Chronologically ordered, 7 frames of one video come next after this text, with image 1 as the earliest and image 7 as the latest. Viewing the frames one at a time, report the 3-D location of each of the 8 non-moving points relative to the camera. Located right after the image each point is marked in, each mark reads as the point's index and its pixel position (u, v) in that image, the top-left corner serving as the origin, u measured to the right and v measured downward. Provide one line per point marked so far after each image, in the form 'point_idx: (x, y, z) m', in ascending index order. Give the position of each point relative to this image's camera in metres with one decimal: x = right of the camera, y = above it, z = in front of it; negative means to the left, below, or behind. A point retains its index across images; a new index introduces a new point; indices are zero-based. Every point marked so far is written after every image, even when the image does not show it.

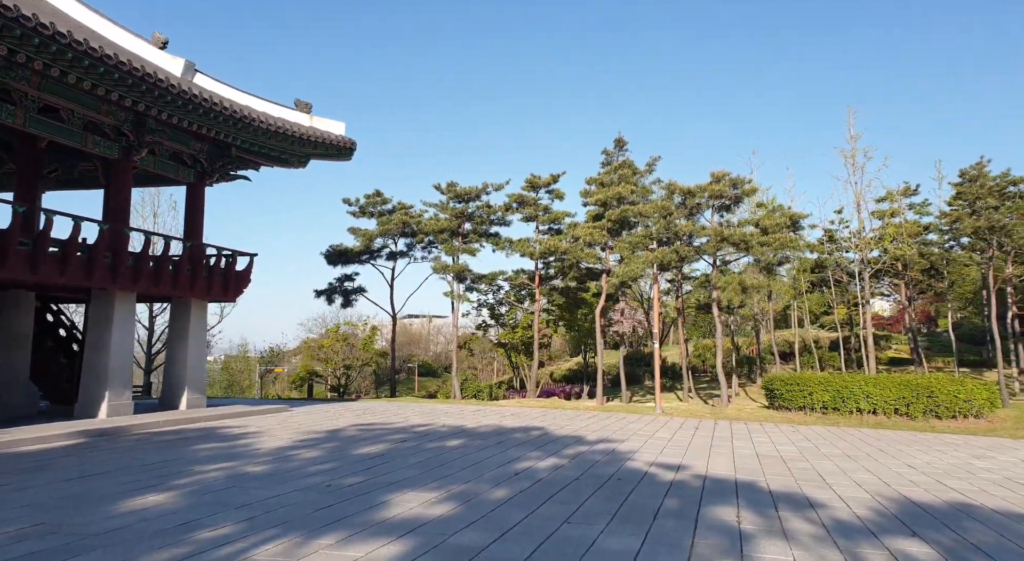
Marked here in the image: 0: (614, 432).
0: (+2.1, -3.2, +12.4) m
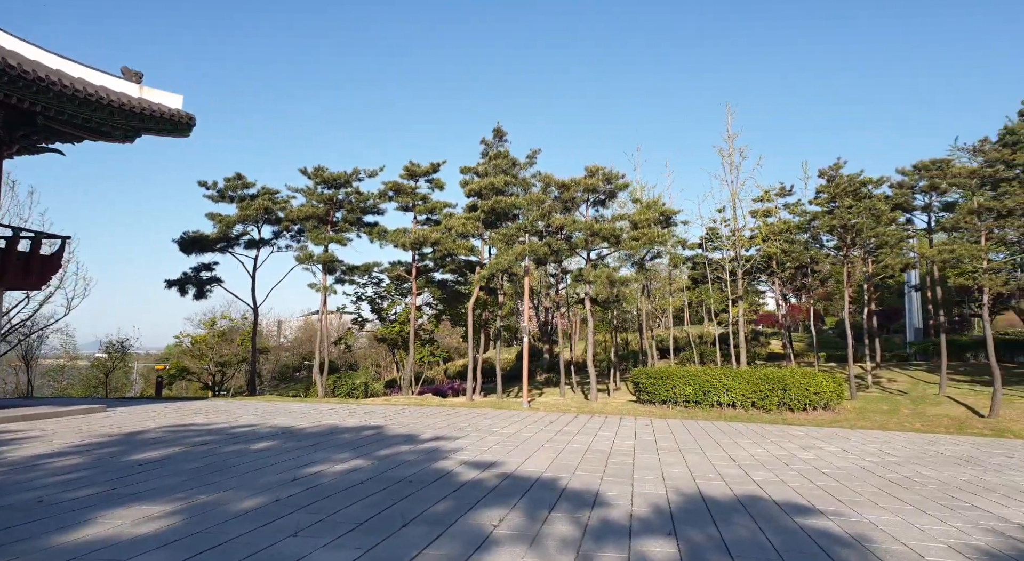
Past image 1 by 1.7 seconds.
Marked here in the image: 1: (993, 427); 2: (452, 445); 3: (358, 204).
0: (-1.2, -3.0, +11.7) m
1: (+12.1, -3.7, +14.5) m
2: (-1.1, -2.9, +10.2) m
3: (-4.9, +2.5, +18.6) m
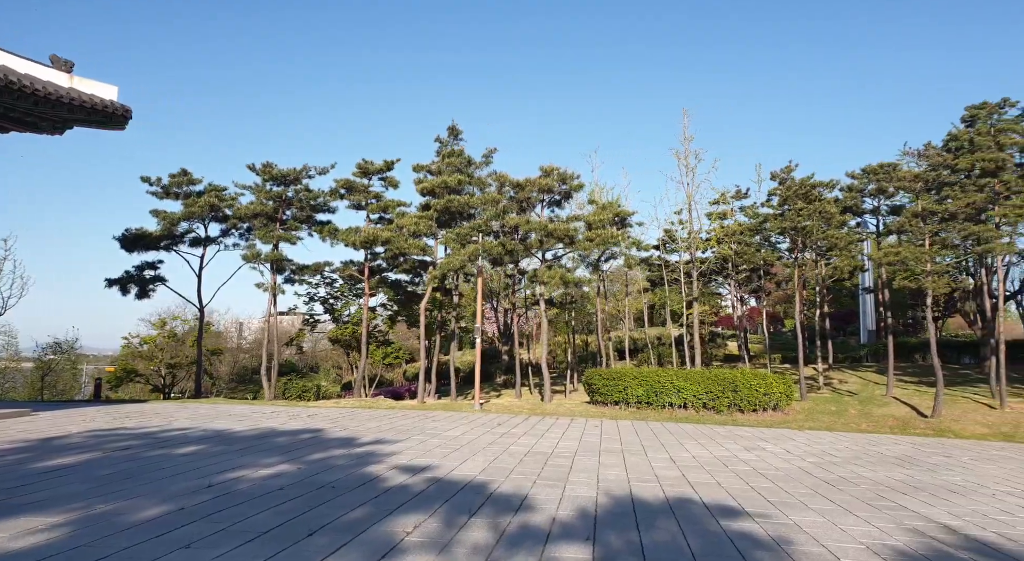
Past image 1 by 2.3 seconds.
0: (-2.3, -3.0, +11.4) m
1: (+10.8, -3.7, +14.8) m
2: (-2.1, -2.8, +9.9) m
3: (-6.3, +2.5, +18.2) m
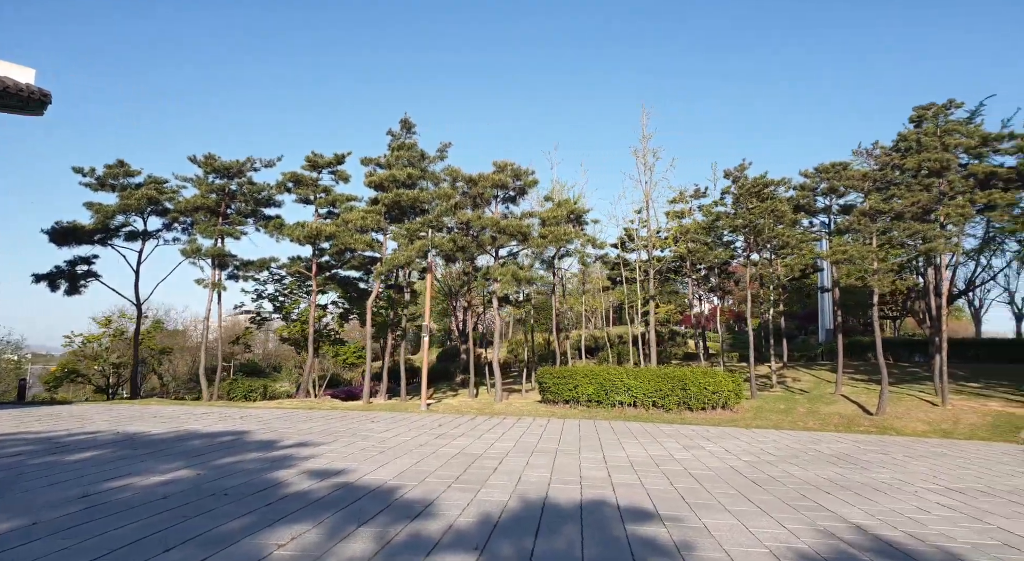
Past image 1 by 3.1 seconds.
0: (-3.5, -2.9, +10.9) m
1: (+9.4, -3.7, +14.9) m
2: (-3.2, -2.8, +9.4) m
3: (-7.8, +2.6, +17.5) m
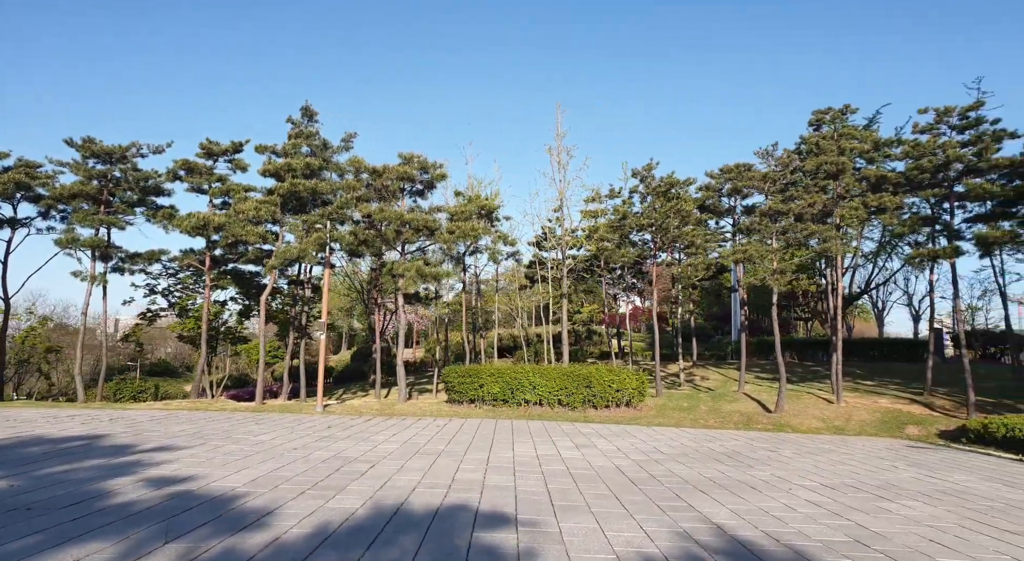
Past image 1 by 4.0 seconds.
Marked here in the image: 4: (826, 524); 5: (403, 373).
0: (-5.5, -2.7, +10.0) m
1: (+6.9, -3.7, +15.3) m
2: (-5.1, -2.6, +8.5) m
3: (-10.4, +2.8, +16.1) m
4: (+3.3, -2.6, +6.1) m
5: (-3.5, -3.1, +19.3) m
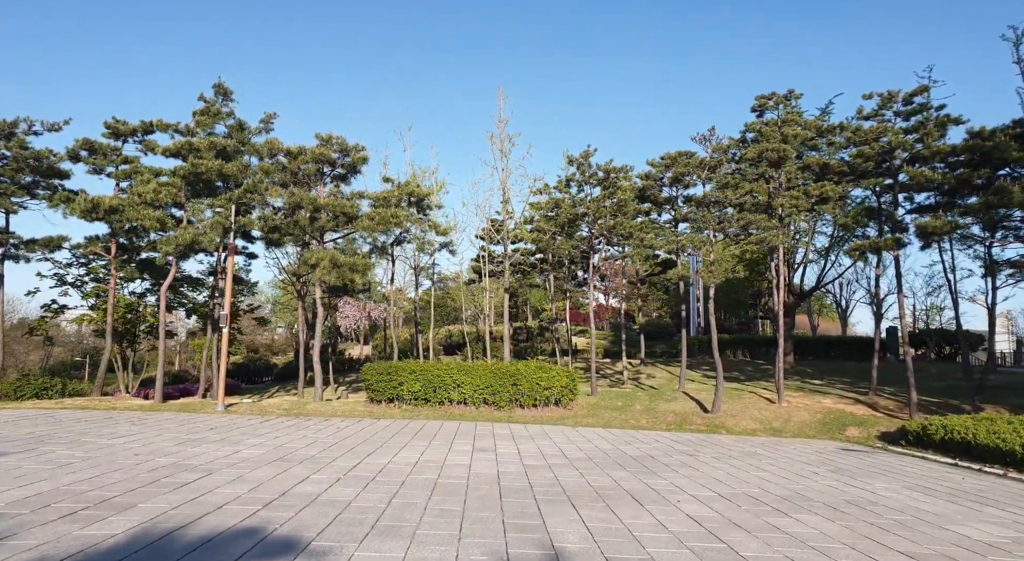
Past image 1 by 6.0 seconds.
0: (-7.3, -2.5, +8.8) m
1: (+4.9, -3.6, +14.5) m
2: (-6.8, -2.3, +7.3) m
3: (-12.3, +3.1, +14.8) m
4: (+1.6, -2.4, +5.2) m
5: (-5.6, -2.8, +18.2) m
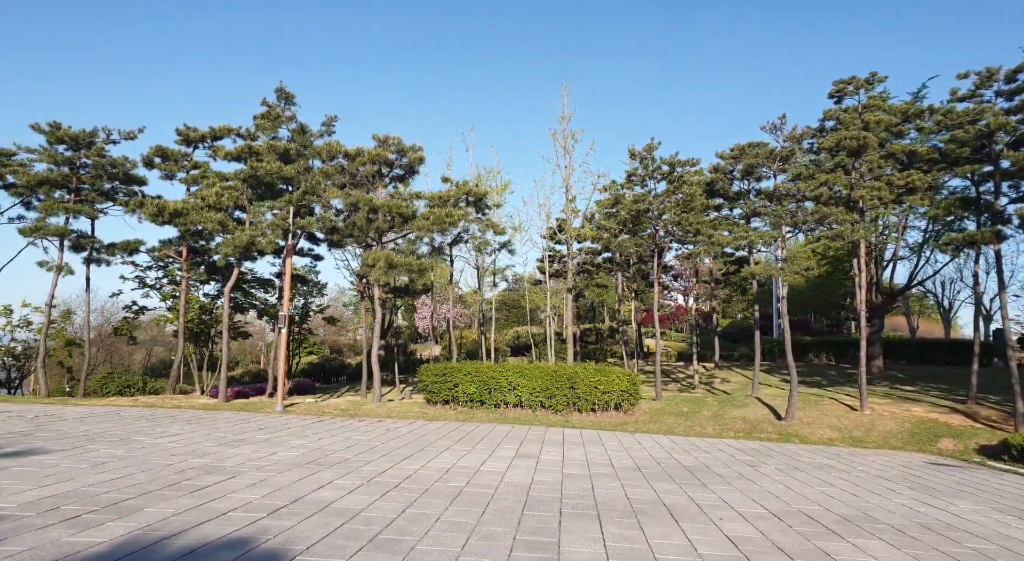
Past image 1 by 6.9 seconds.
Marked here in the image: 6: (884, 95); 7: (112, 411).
0: (-6.7, -2.5, +9.2) m
1: (+6.2, -3.4, +13.2) m
2: (-6.4, -2.4, +7.7) m
3: (-11.0, +3.0, +15.8) m
4: (+1.7, -2.3, +4.5) m
5: (-3.7, -2.9, +18.3) m
6: (+9.5, +4.9, +14.8) m
7: (-8.1, -2.8, +12.0) m
